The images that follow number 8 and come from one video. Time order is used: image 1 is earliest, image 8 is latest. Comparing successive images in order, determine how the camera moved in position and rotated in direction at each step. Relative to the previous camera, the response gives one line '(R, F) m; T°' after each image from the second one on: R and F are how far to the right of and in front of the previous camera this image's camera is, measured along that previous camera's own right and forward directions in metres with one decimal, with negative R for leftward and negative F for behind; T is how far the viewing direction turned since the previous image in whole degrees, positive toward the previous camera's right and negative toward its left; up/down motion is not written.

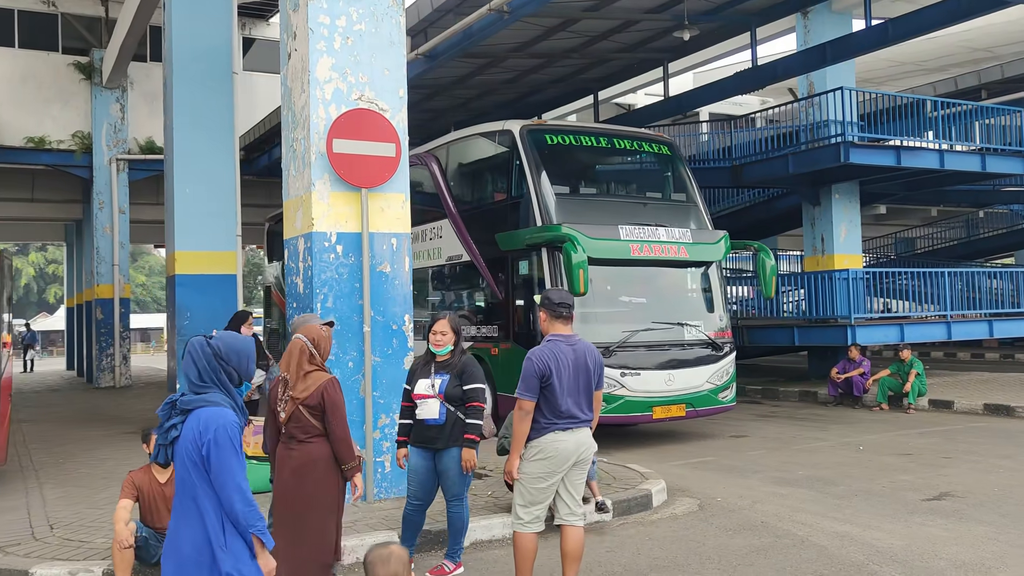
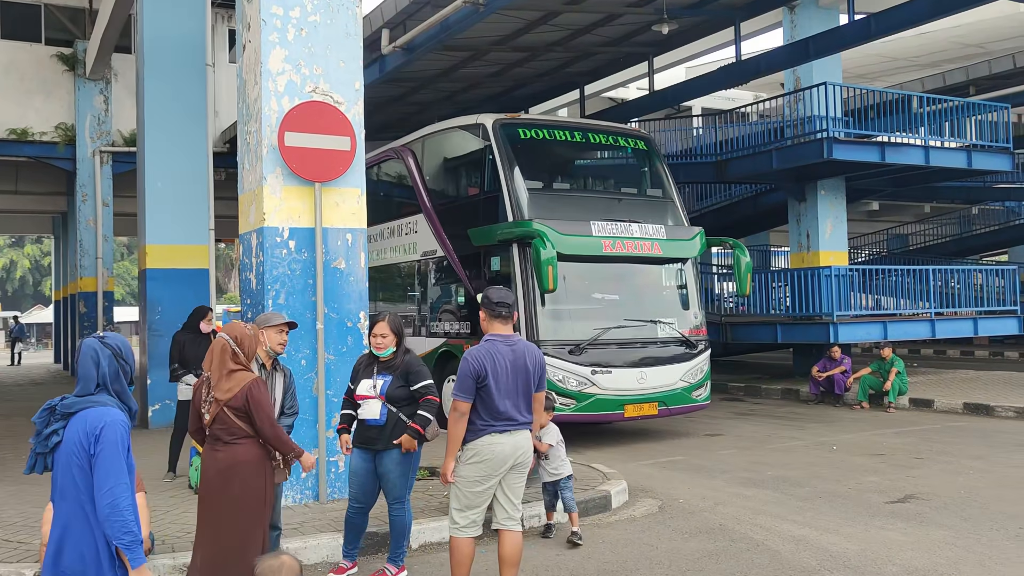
(+0.3, +0.1) m; 0°
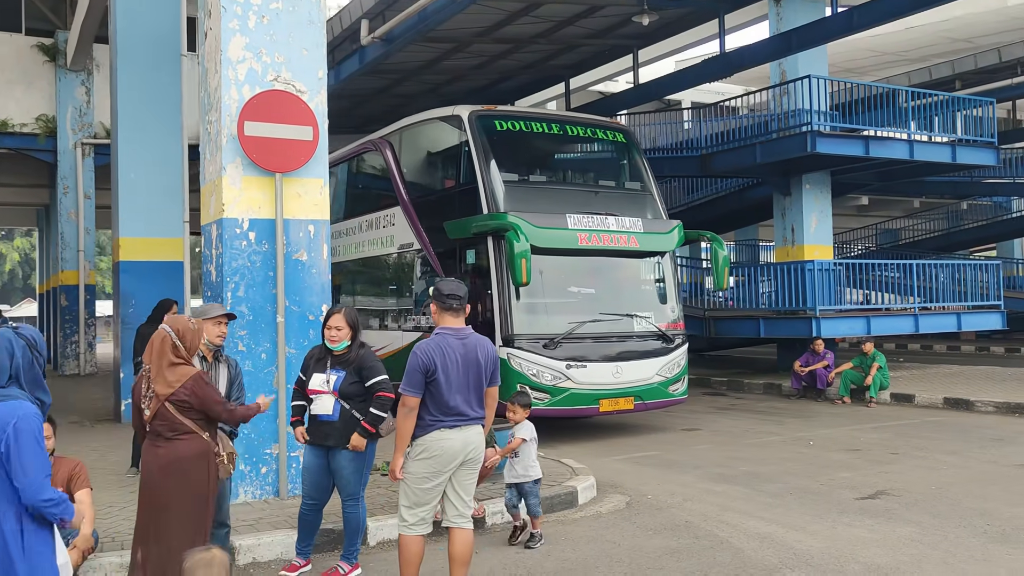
(+0.2, +0.1) m; 0°
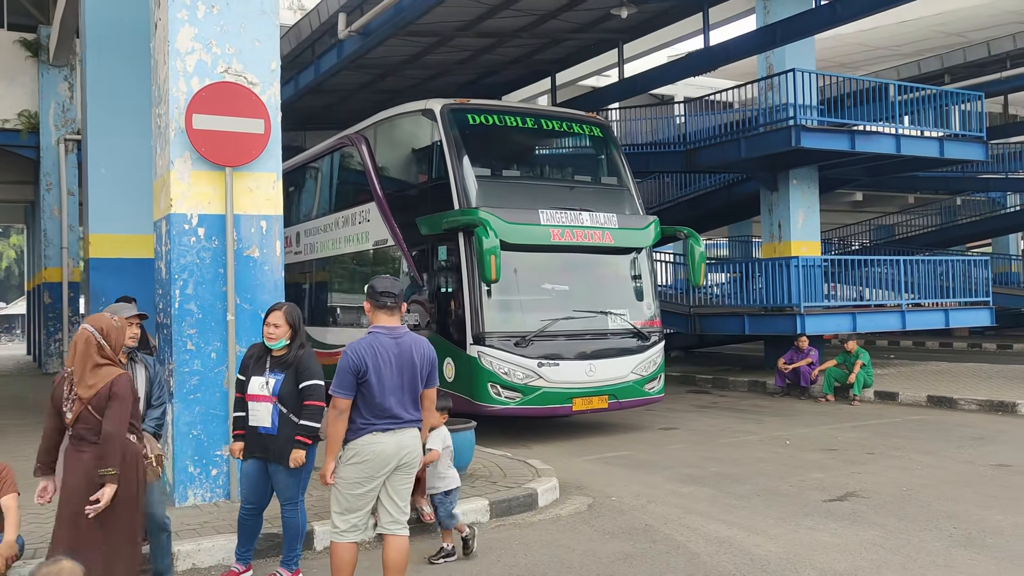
(+0.3, +0.2) m; 0°
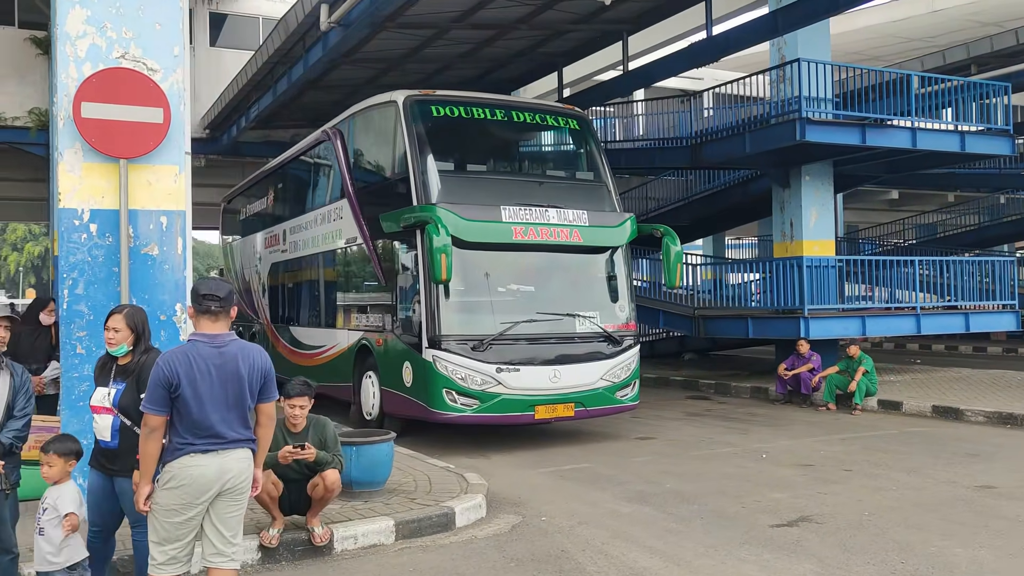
(+0.9, +0.5) m; -3°
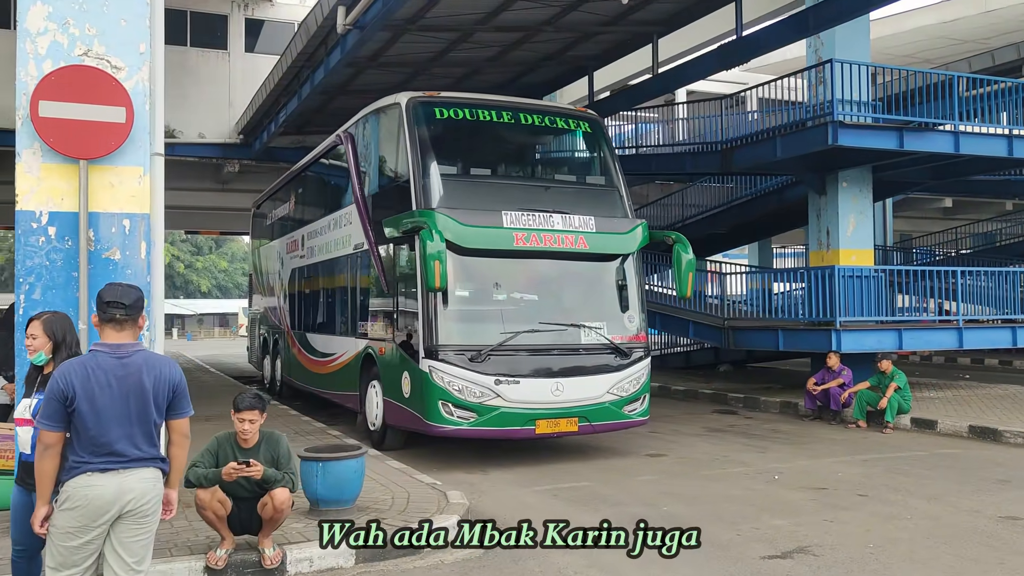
(+0.5, +0.4) m; -3°
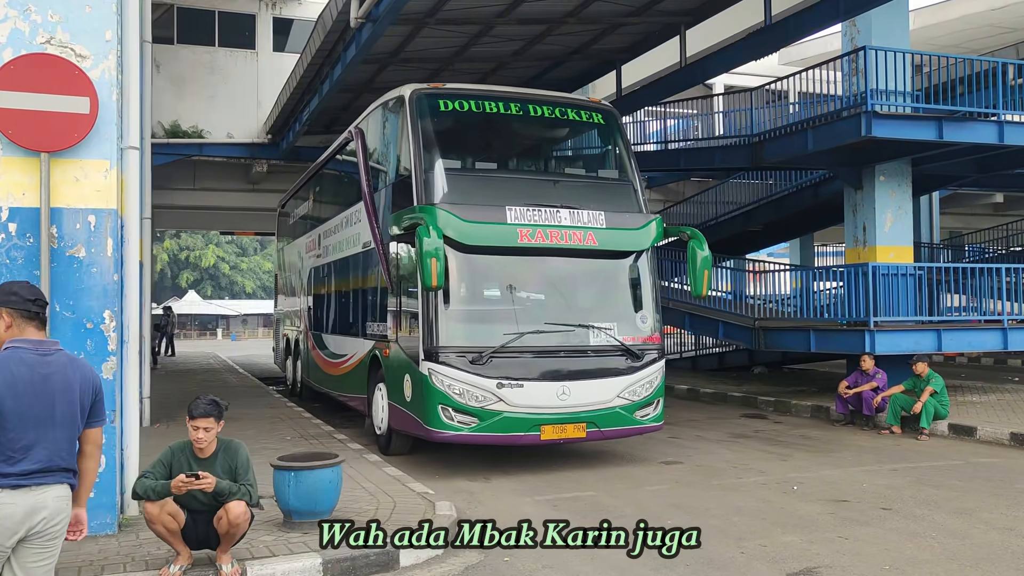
(+0.4, +0.4) m; -3°
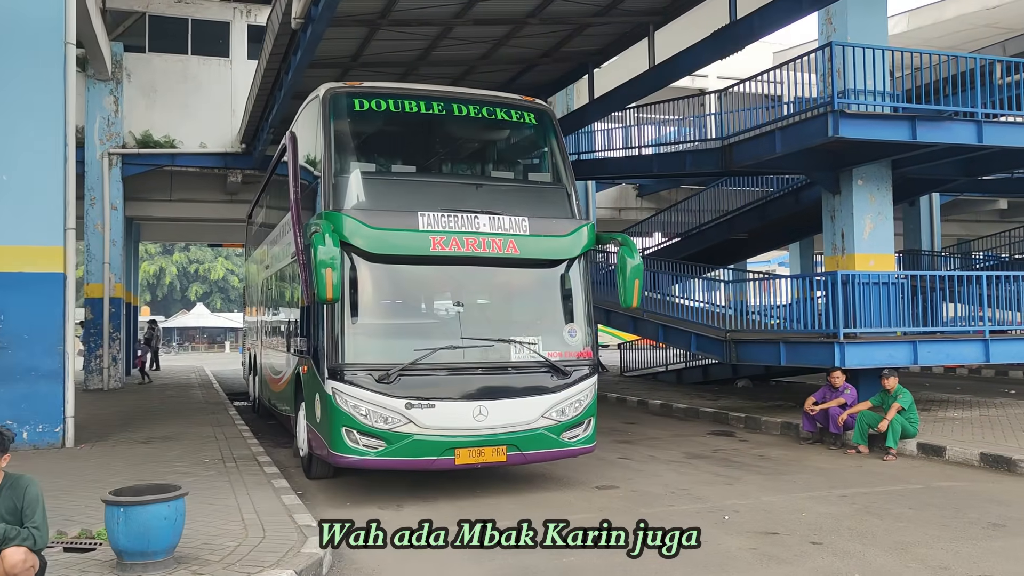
(+0.9, +0.6) m; -1°
